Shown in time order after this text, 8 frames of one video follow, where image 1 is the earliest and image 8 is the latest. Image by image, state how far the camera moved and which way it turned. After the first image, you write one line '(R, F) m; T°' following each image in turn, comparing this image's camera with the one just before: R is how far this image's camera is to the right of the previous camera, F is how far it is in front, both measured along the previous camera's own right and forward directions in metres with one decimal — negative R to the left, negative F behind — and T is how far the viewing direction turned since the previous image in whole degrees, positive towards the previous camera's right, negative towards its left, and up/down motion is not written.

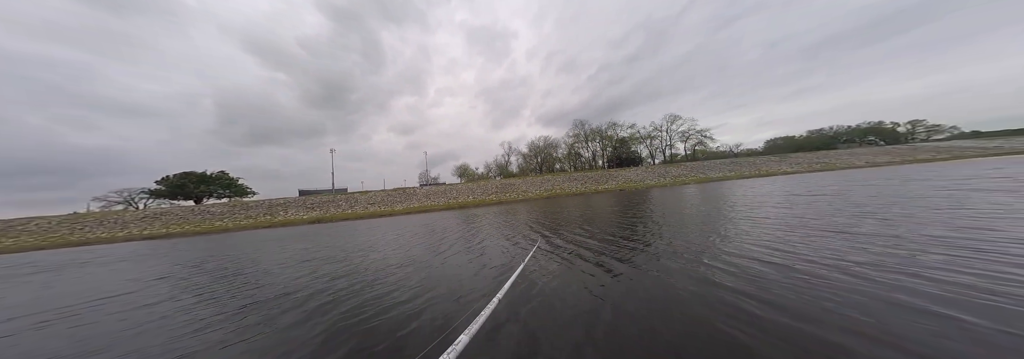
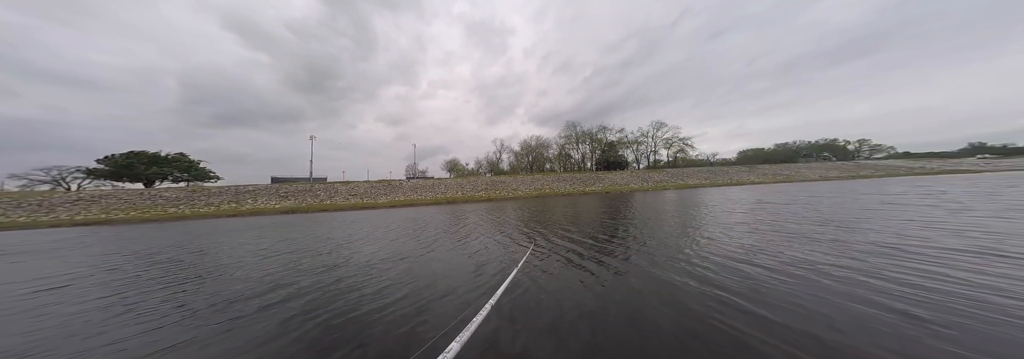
(-0.1, 0.0) m; +4°
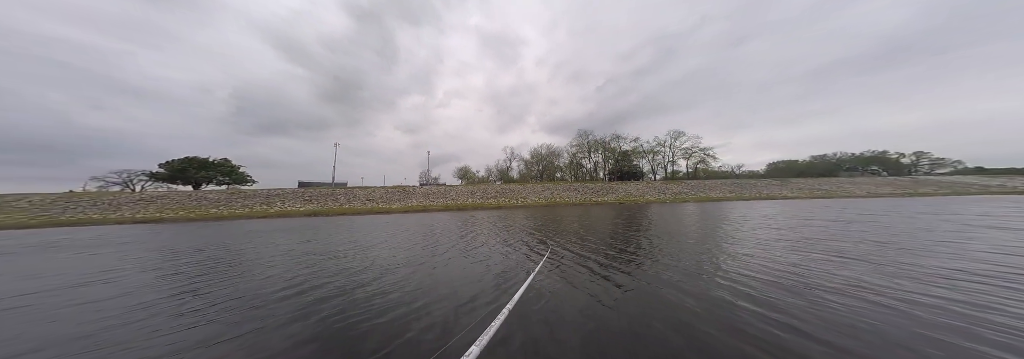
(-0.2, 0.0) m; -3°
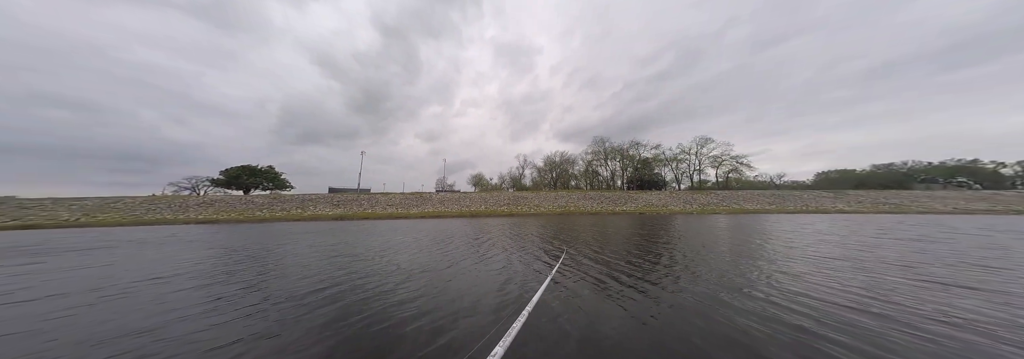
(-0.4, 0.0) m; -4°
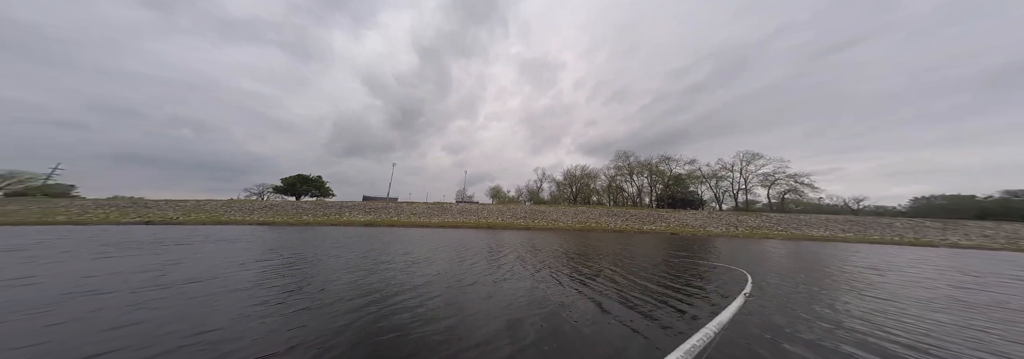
(-0.6, +0.1) m; -6°
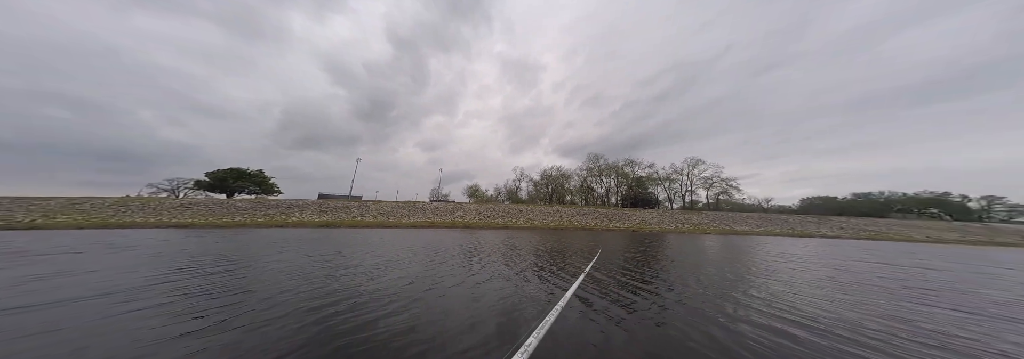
(+0.6, -0.2) m; +7°
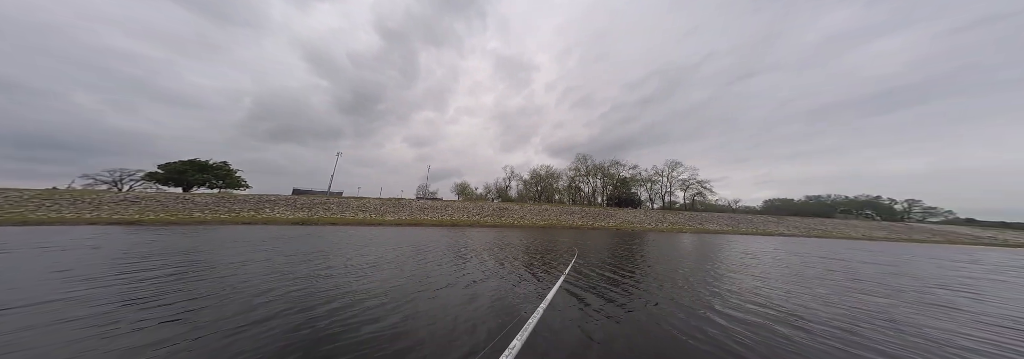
(+0.3, 0.0) m; +3°
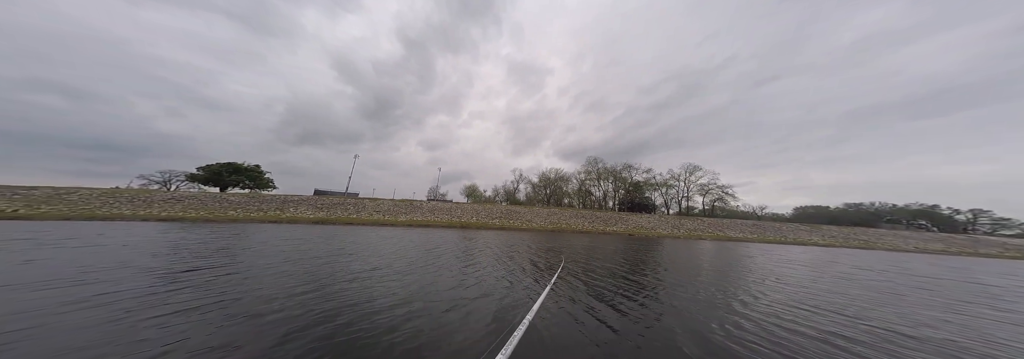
(-0.3, 0.0) m; -3°
